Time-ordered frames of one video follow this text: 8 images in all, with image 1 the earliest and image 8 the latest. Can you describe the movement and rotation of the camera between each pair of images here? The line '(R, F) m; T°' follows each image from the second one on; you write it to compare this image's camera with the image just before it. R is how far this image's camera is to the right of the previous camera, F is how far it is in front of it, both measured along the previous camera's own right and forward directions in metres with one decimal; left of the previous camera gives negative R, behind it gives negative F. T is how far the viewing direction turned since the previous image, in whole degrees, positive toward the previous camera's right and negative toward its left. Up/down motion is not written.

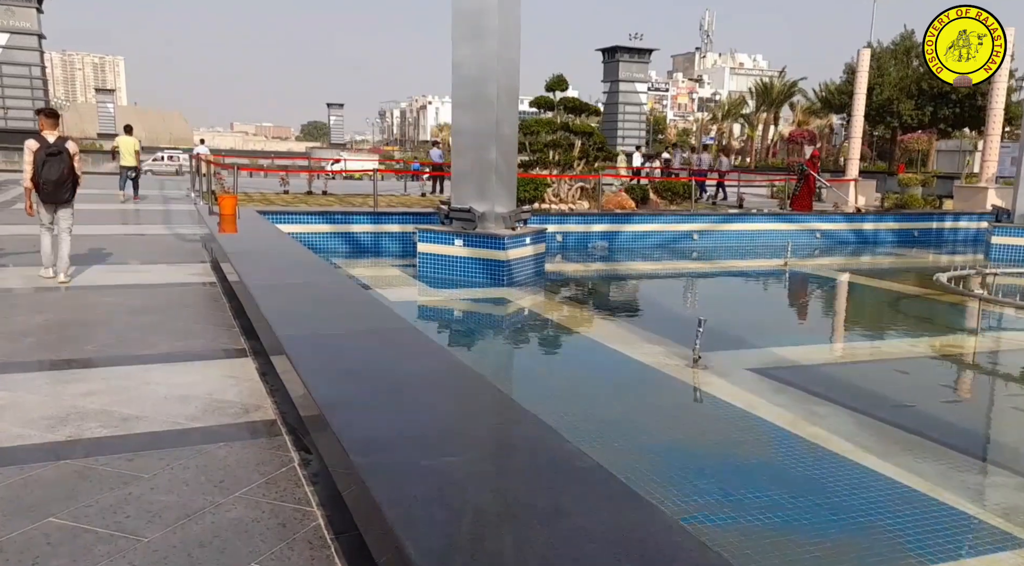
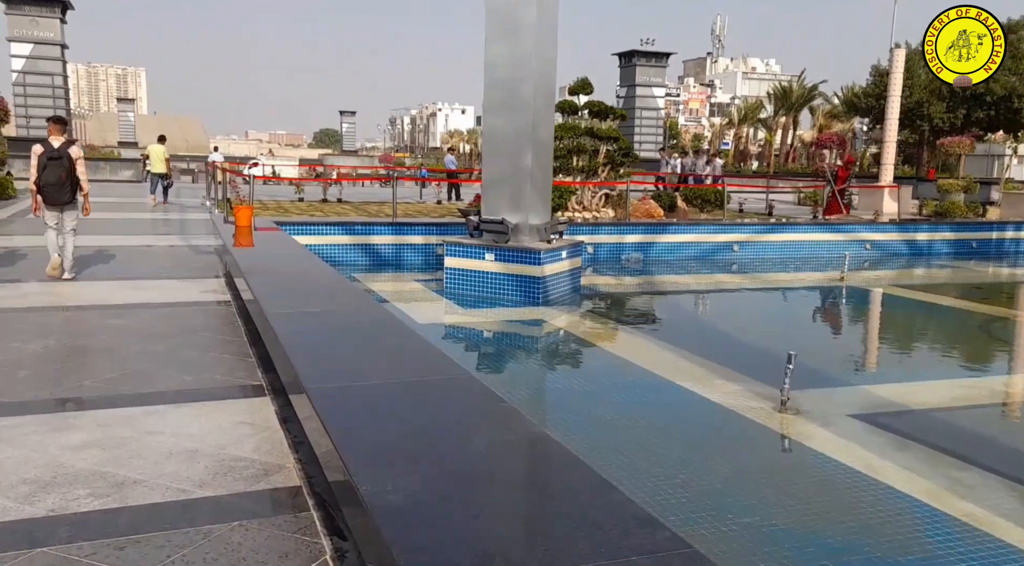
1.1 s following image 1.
(-0.2, +0.5) m; -1°
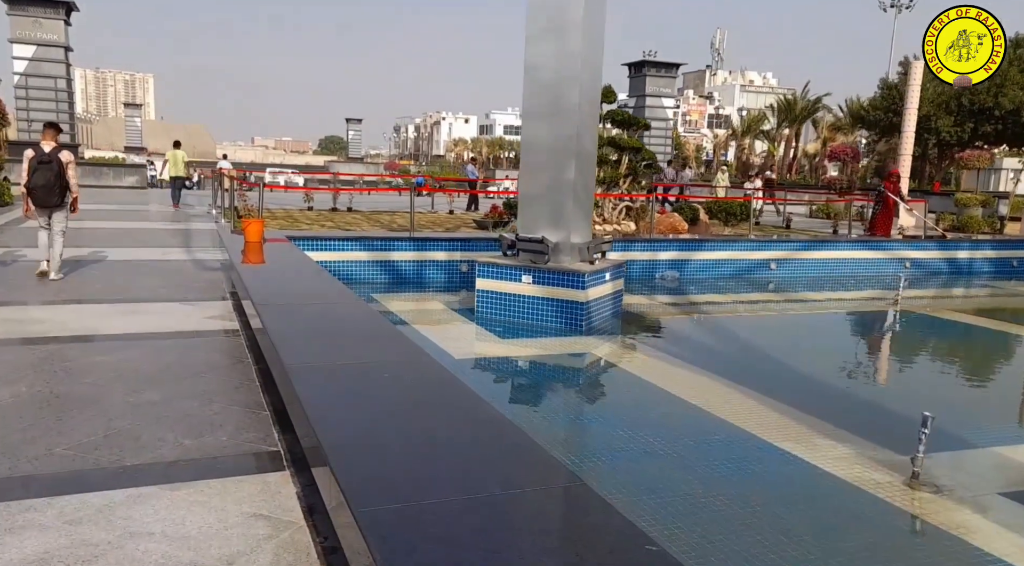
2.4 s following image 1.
(-0.3, +0.8) m; 0°
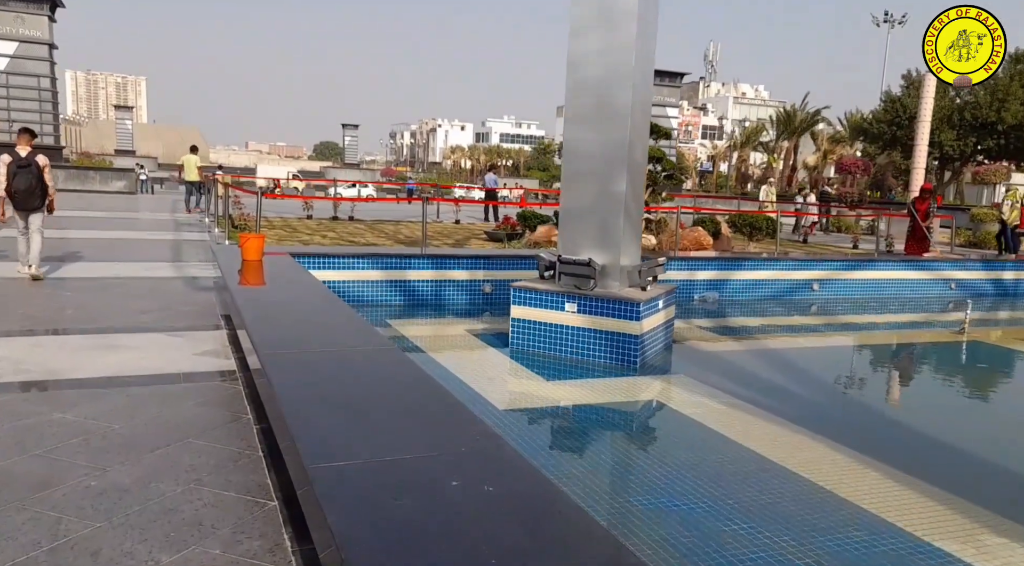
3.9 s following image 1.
(-0.3, +0.9) m; 0°
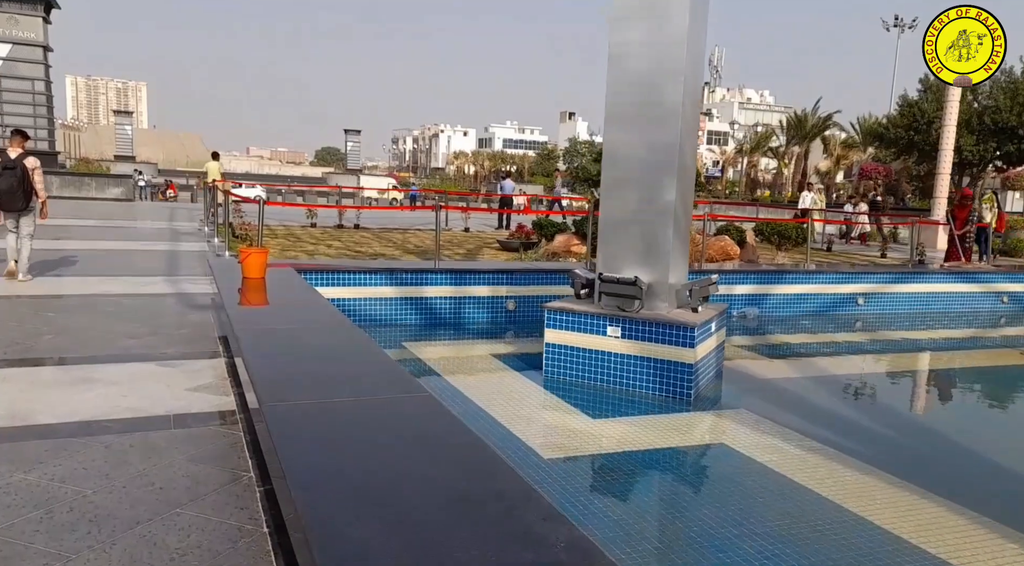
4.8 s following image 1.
(-0.2, +0.6) m; 0°
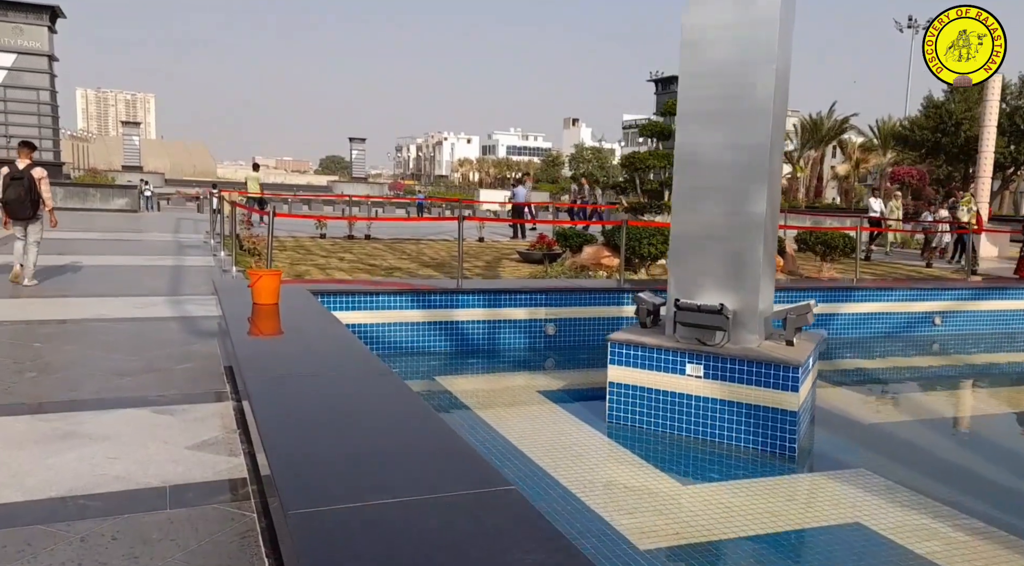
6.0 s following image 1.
(-0.3, +0.8) m; 0°
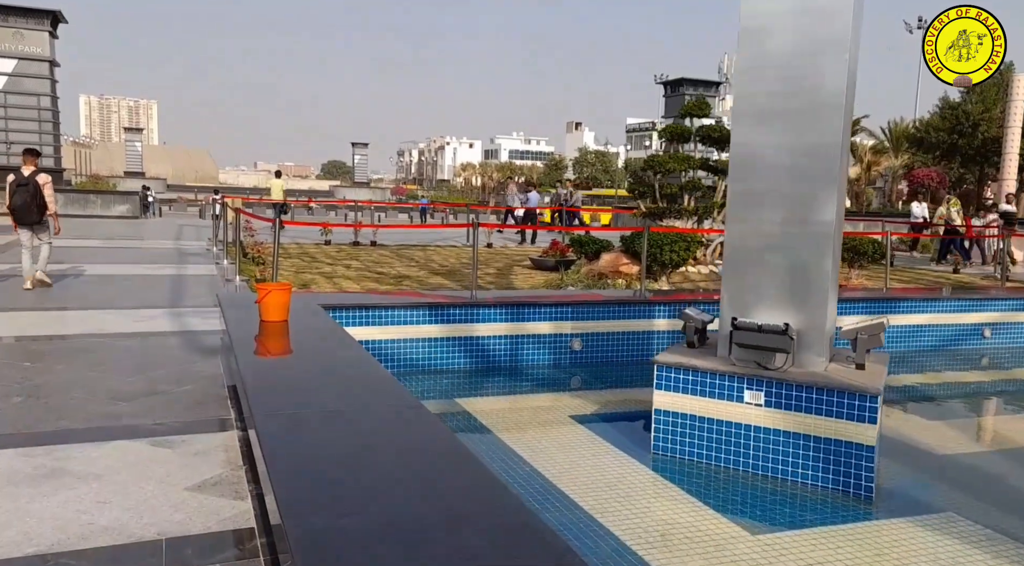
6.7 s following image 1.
(-0.2, +0.4) m; 0°
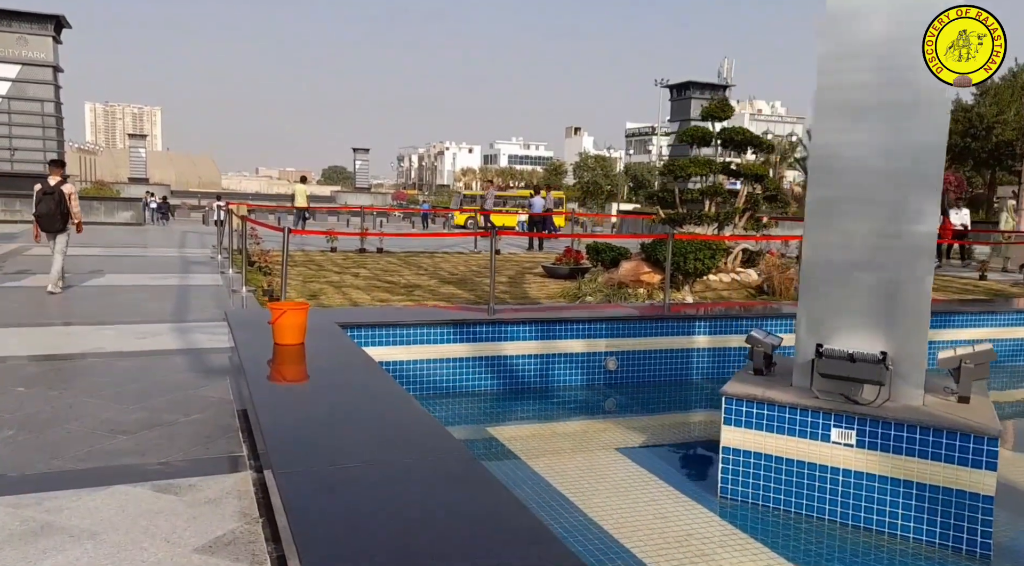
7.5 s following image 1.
(-0.2, +0.4) m; 0°
